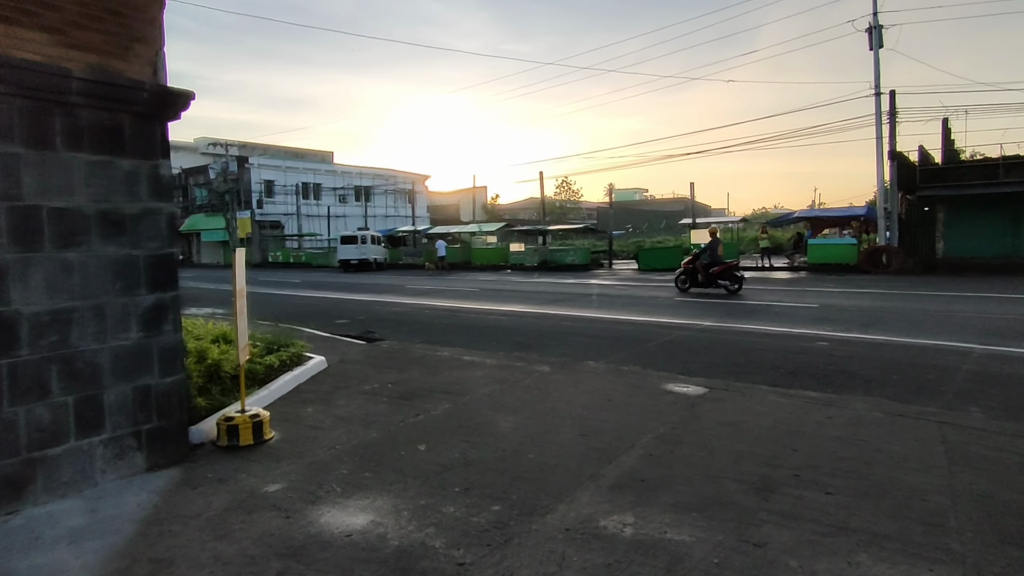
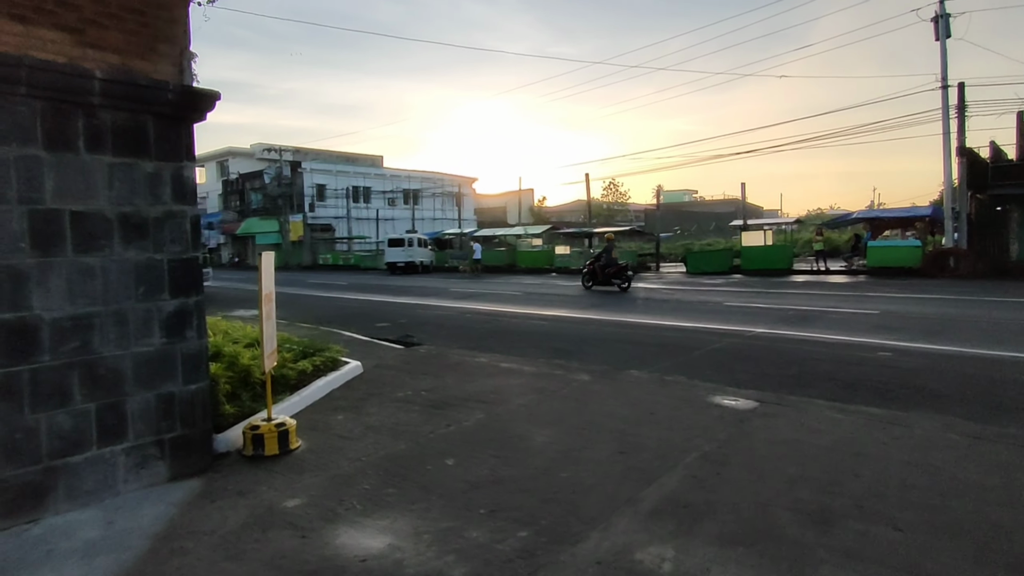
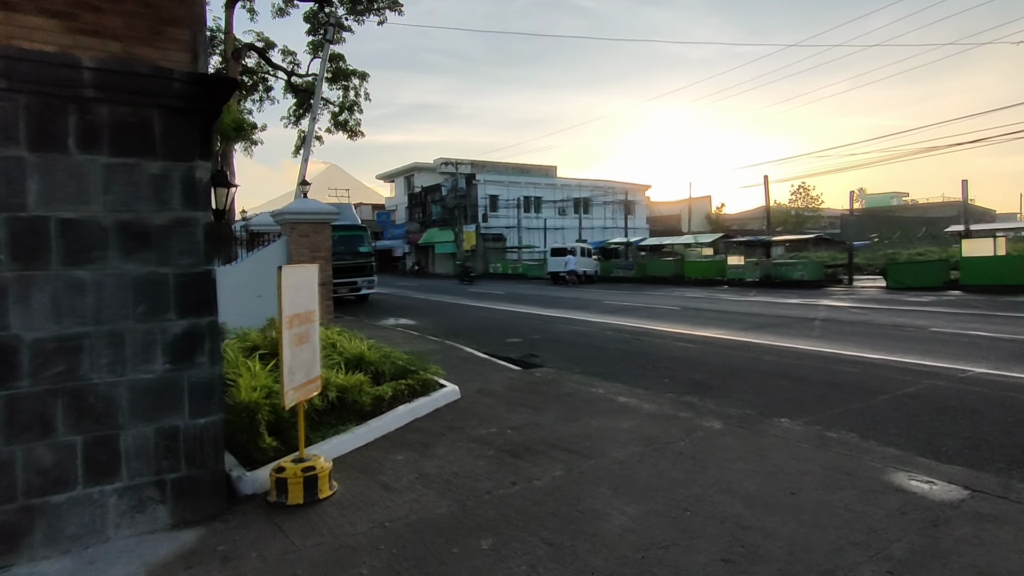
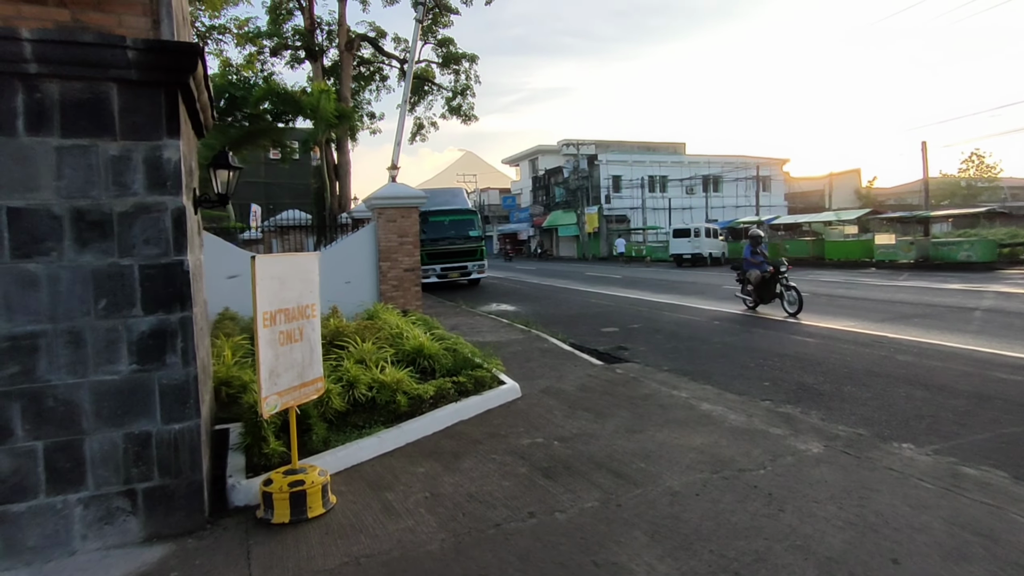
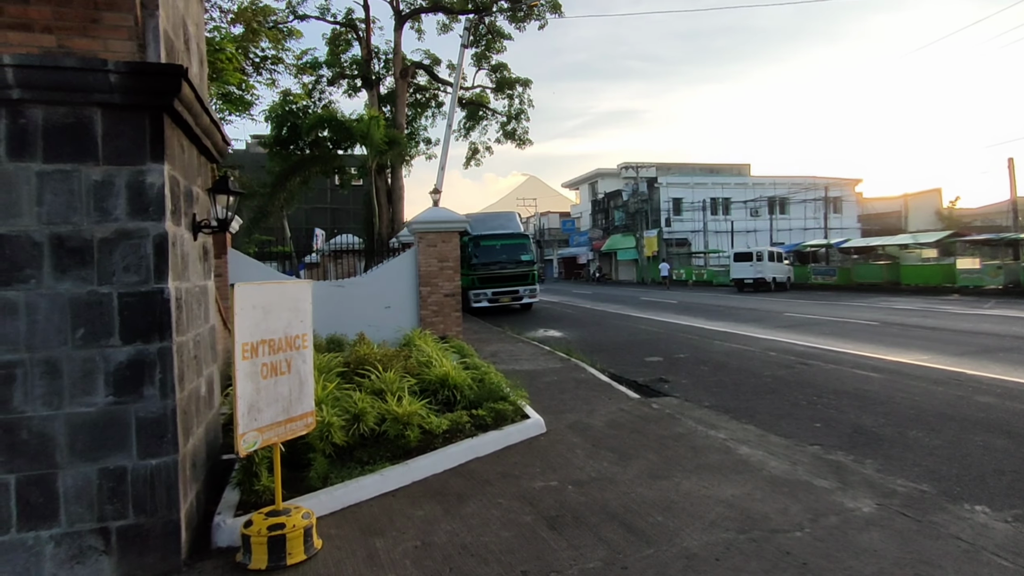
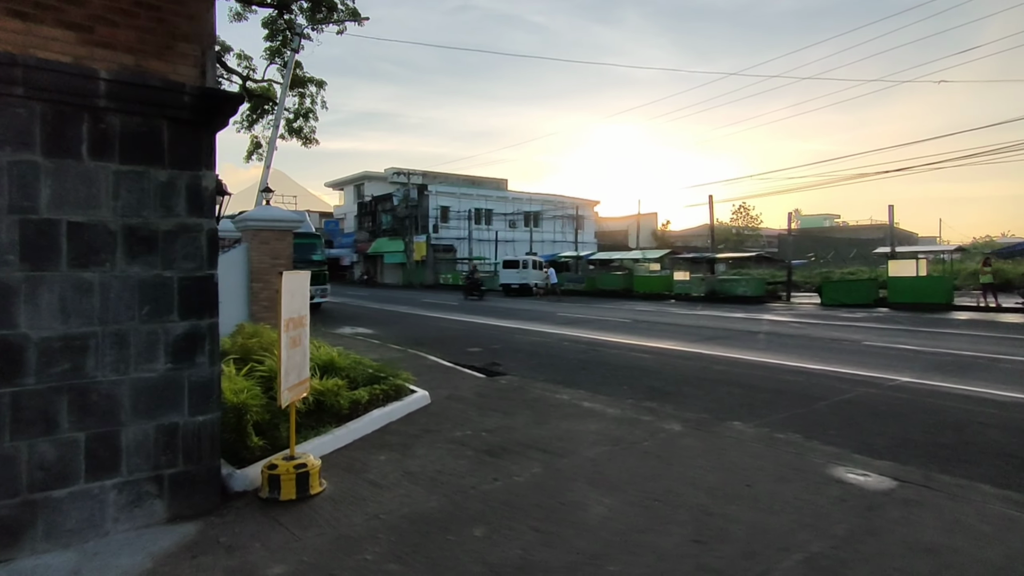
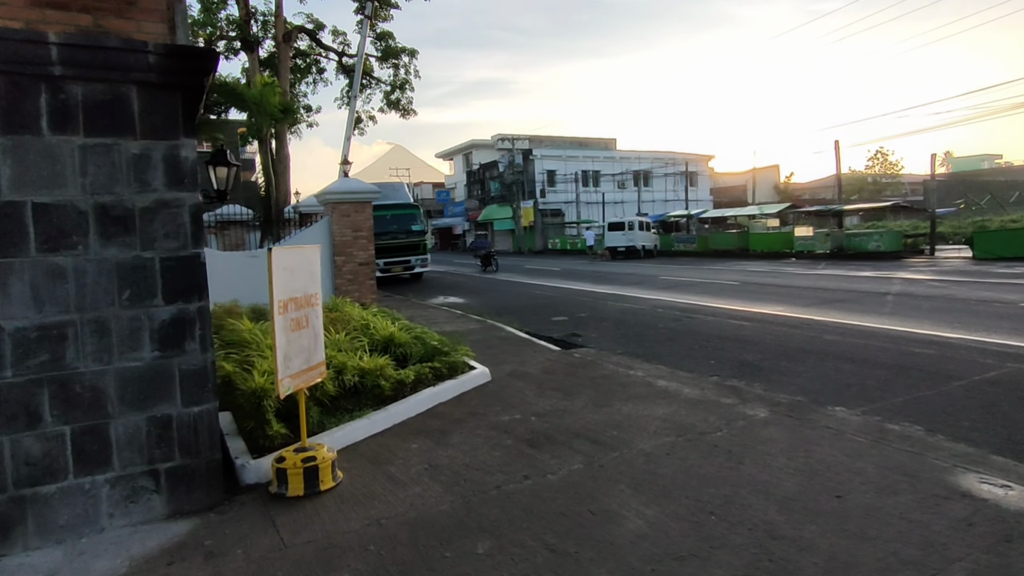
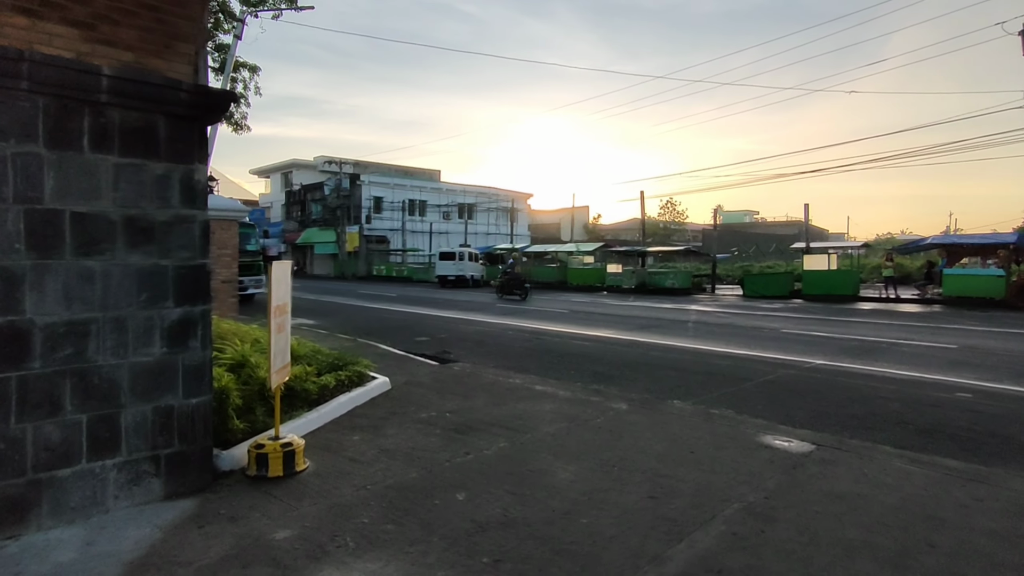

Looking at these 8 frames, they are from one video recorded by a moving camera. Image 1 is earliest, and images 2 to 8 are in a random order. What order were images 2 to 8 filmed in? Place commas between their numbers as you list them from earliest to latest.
2, 8, 6, 3, 7, 4, 5
